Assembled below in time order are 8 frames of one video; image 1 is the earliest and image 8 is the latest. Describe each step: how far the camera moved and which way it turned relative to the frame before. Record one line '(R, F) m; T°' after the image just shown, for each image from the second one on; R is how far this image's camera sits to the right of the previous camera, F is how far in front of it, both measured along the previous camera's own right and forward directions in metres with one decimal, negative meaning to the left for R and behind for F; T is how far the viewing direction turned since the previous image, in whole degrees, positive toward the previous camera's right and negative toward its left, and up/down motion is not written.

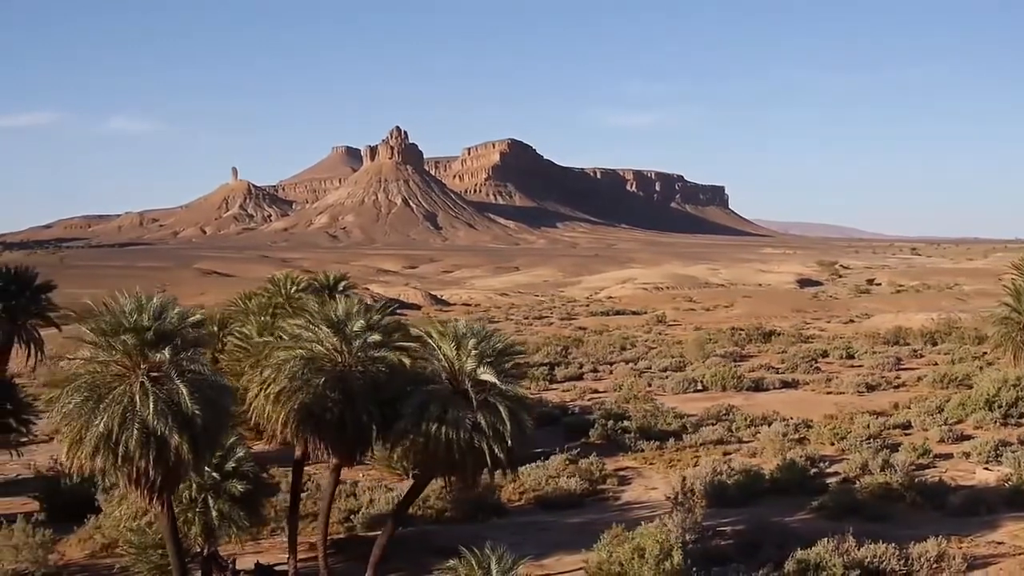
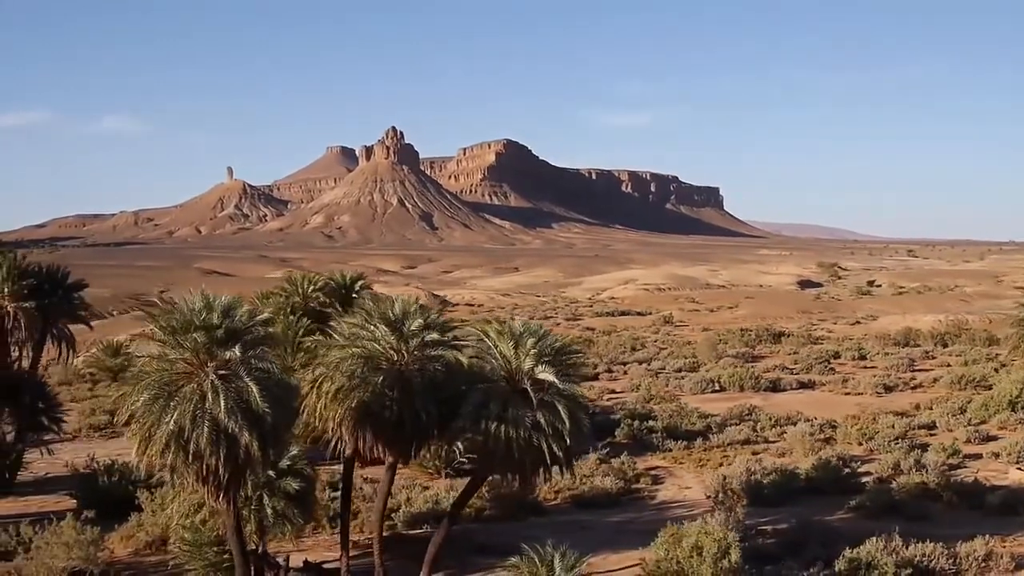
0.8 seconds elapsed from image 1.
(-0.9, -0.1) m; 0°
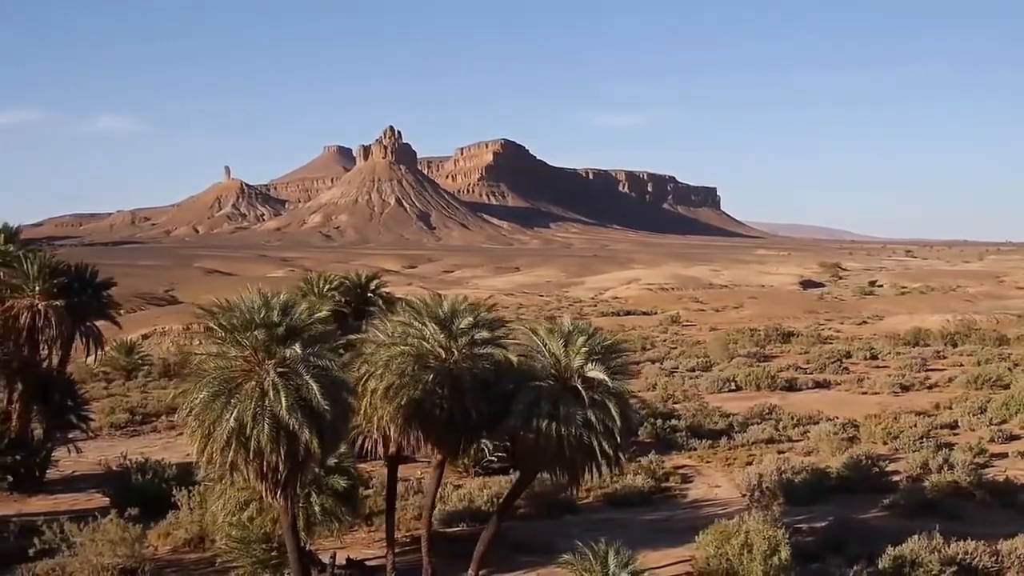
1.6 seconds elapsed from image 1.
(-0.8, -0.1) m; 0°
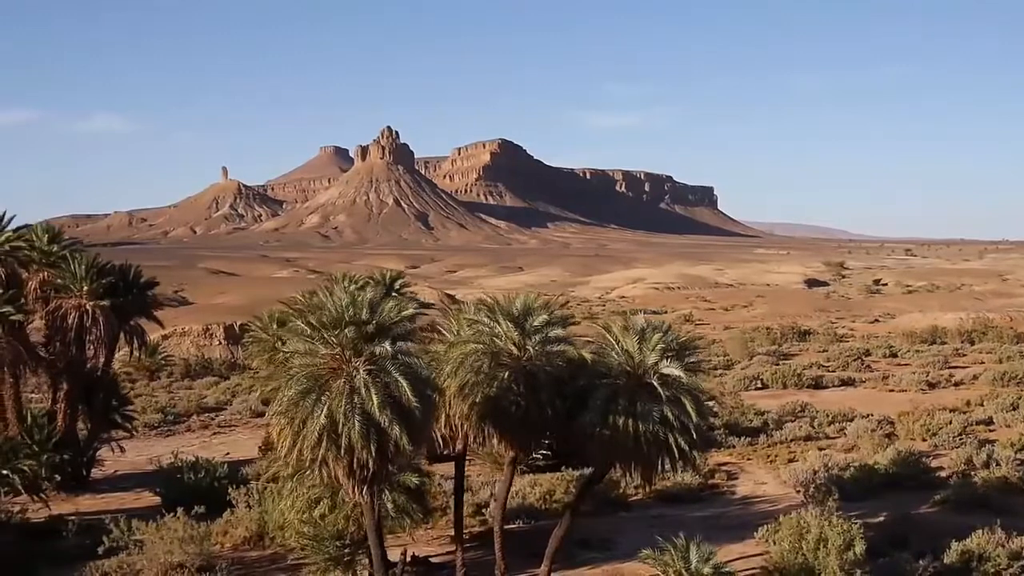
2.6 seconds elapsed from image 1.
(-1.1, -0.1) m; 0°
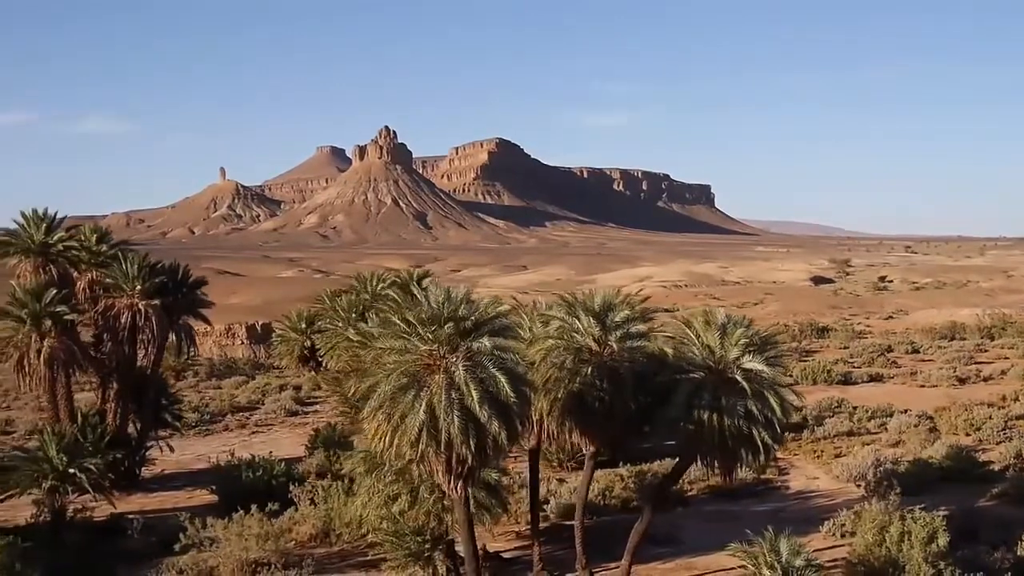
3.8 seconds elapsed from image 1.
(-1.3, -0.1) m; 0°
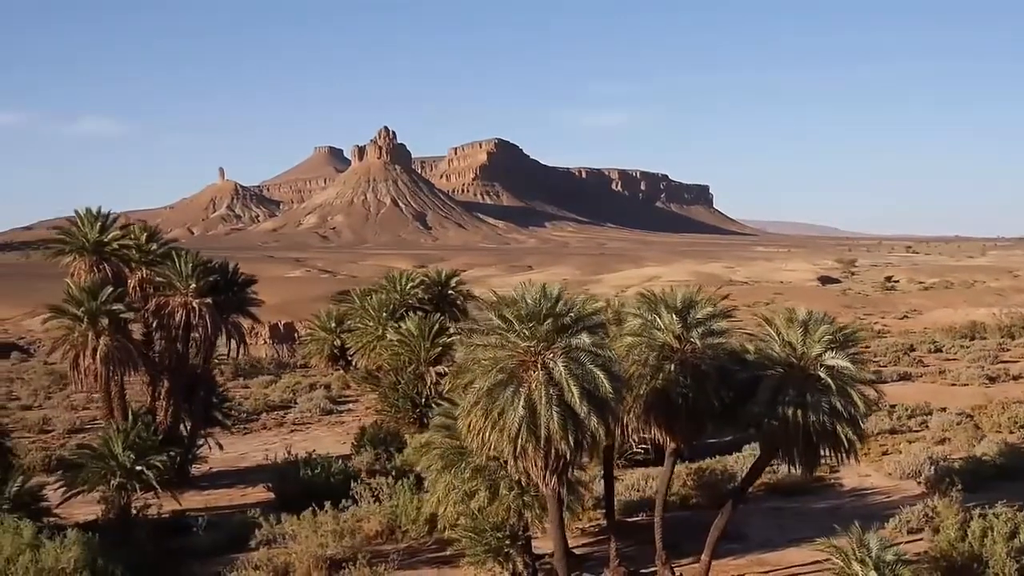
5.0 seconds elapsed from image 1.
(-1.3, -0.1) m; 0°
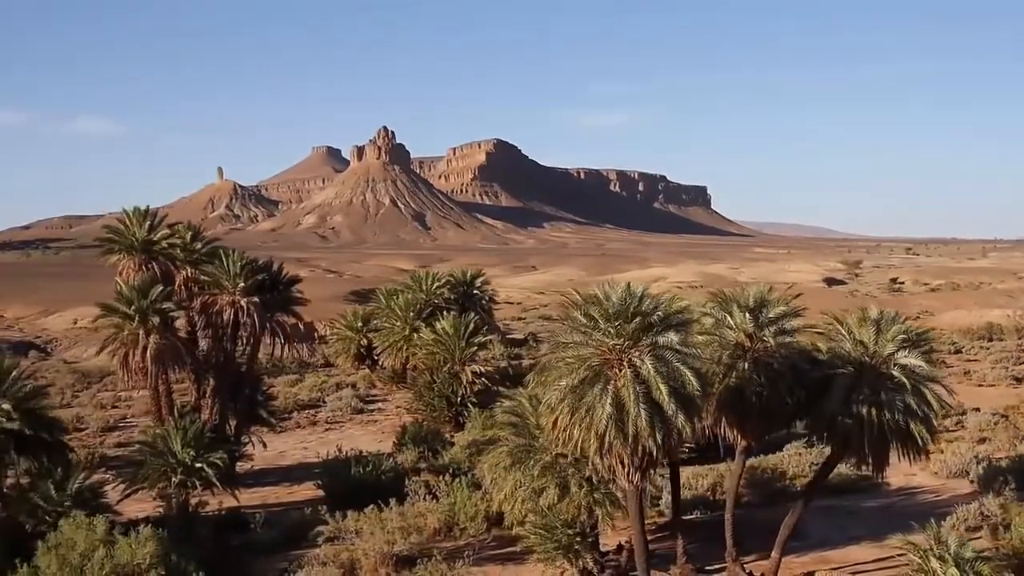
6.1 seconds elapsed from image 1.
(-1.2, -0.1) m; 0°
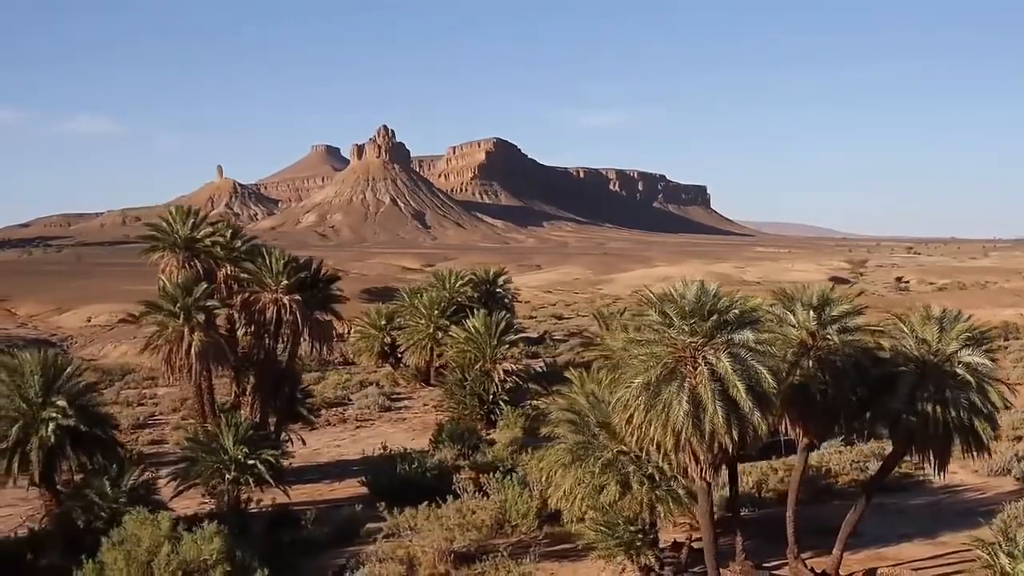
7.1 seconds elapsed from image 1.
(-1.0, -0.1) m; 0°
